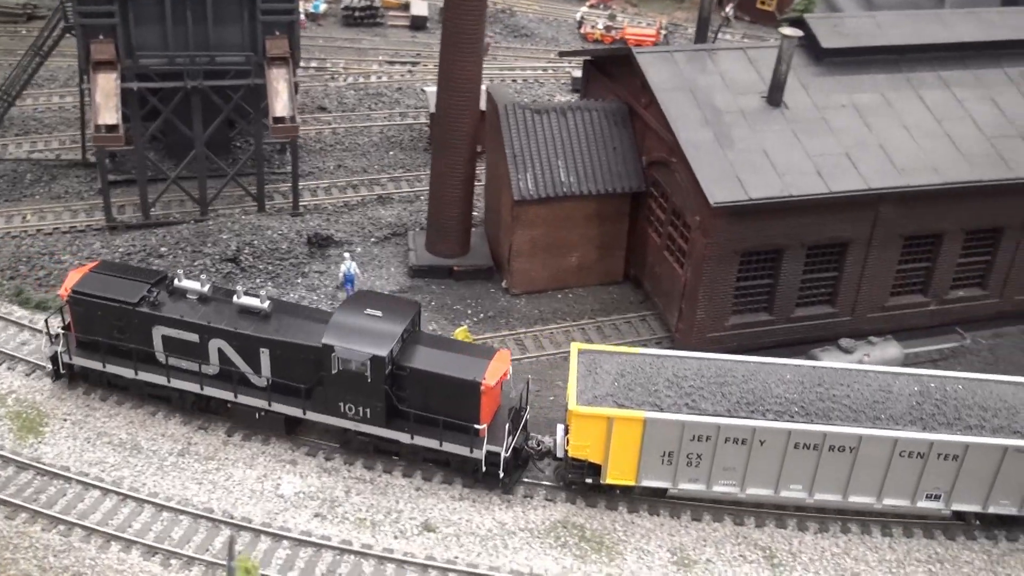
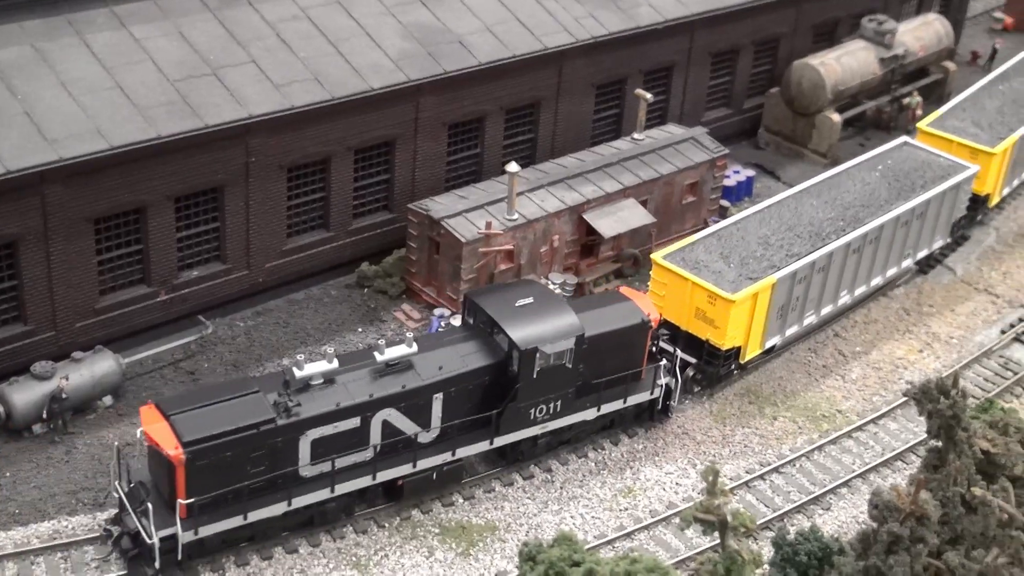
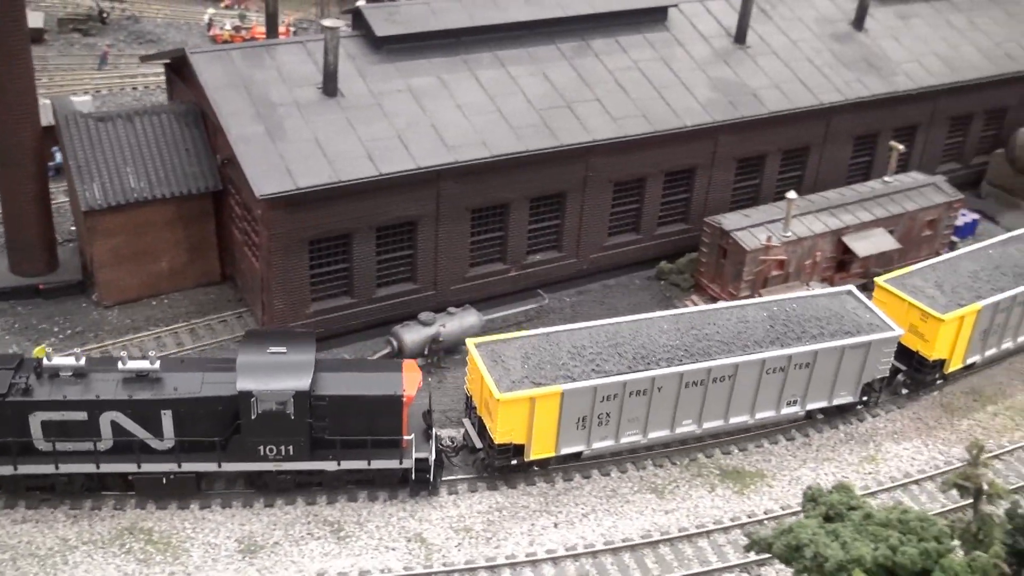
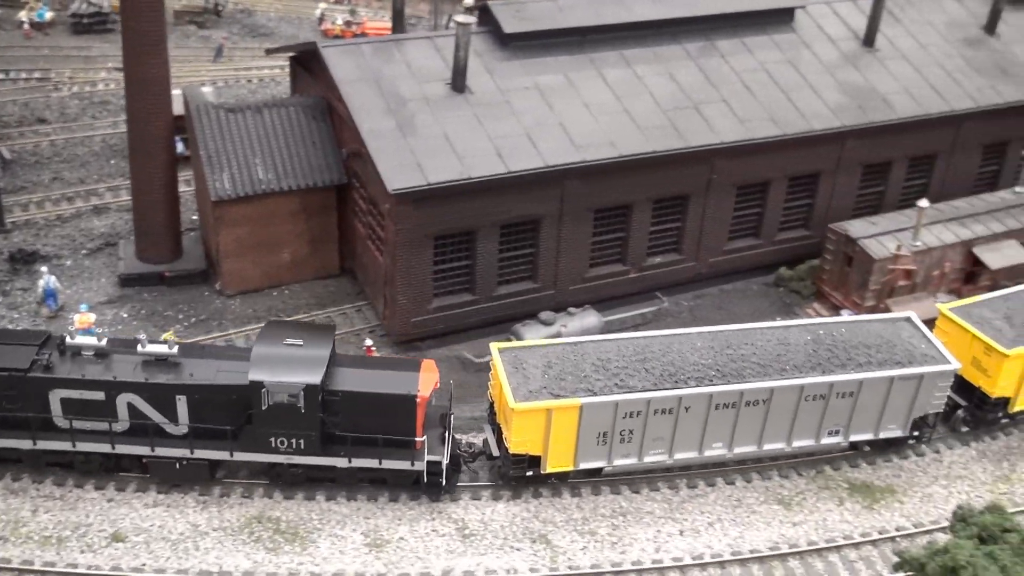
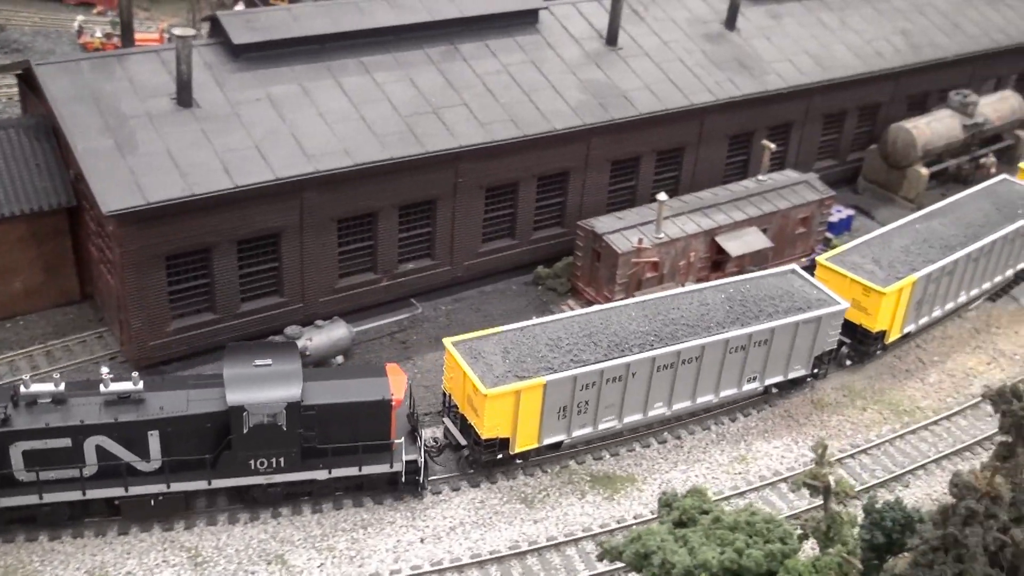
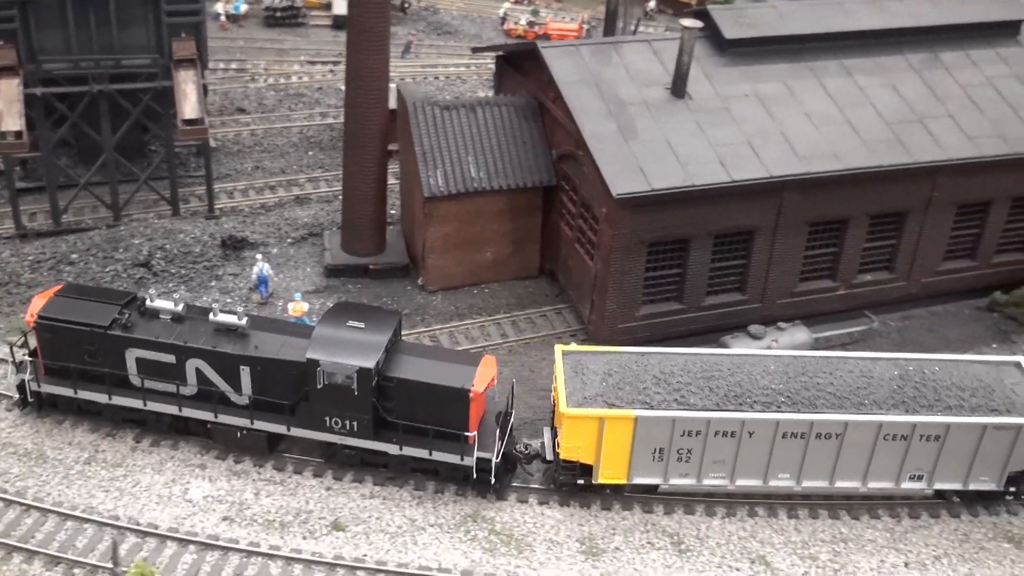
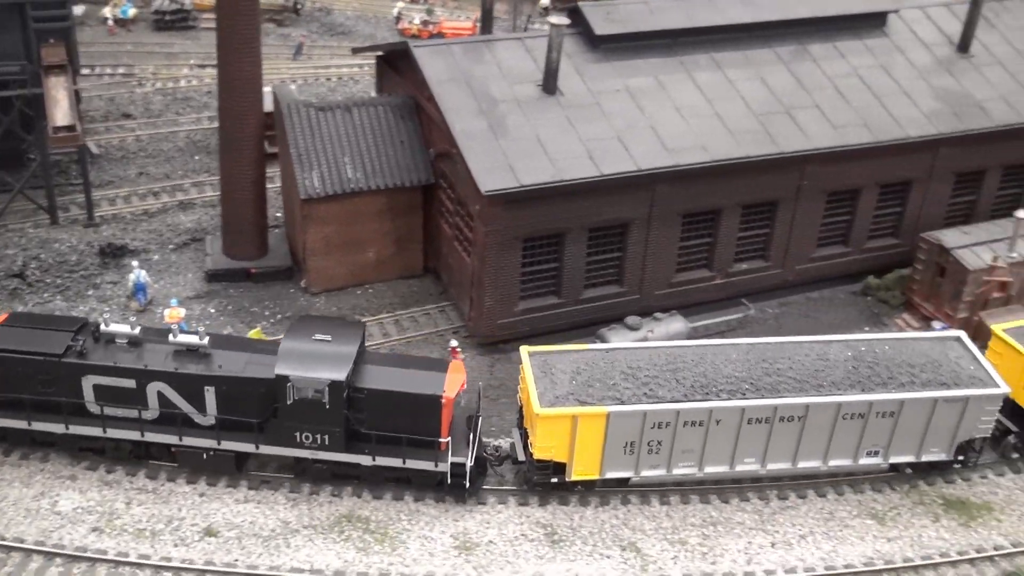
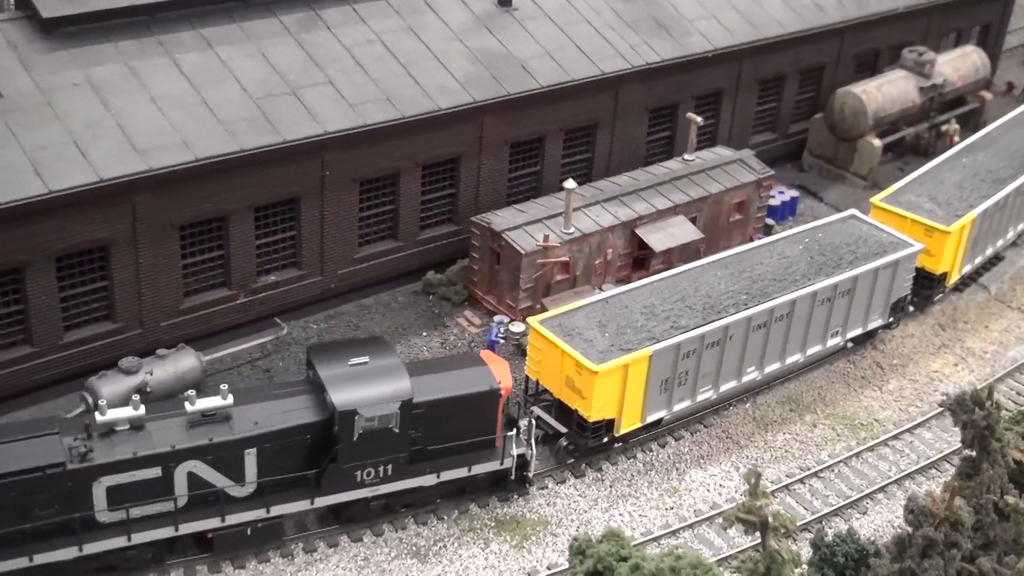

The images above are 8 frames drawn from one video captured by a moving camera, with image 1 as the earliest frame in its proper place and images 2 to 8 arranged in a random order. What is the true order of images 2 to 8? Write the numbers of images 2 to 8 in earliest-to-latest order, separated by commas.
6, 7, 4, 3, 5, 8, 2
